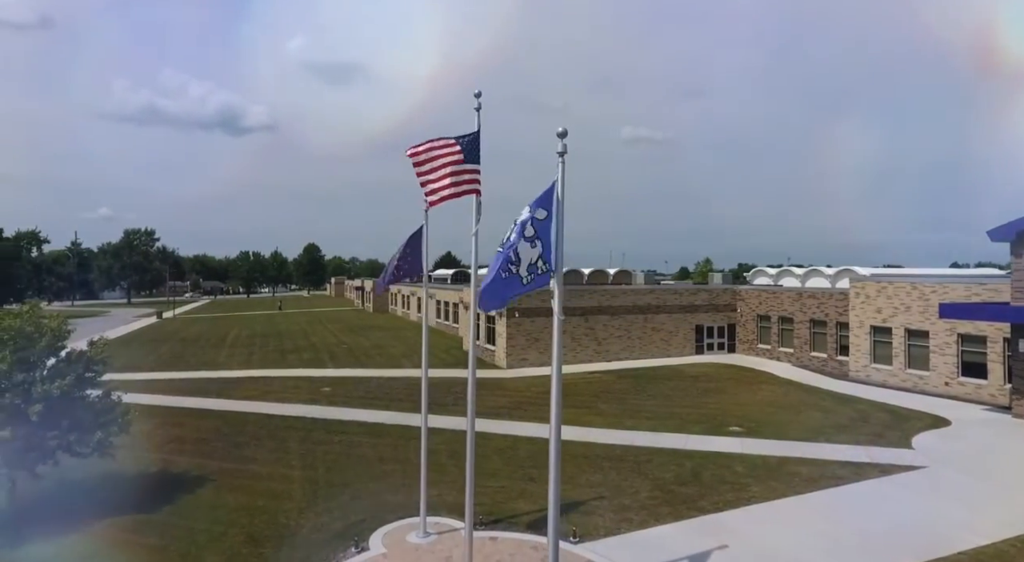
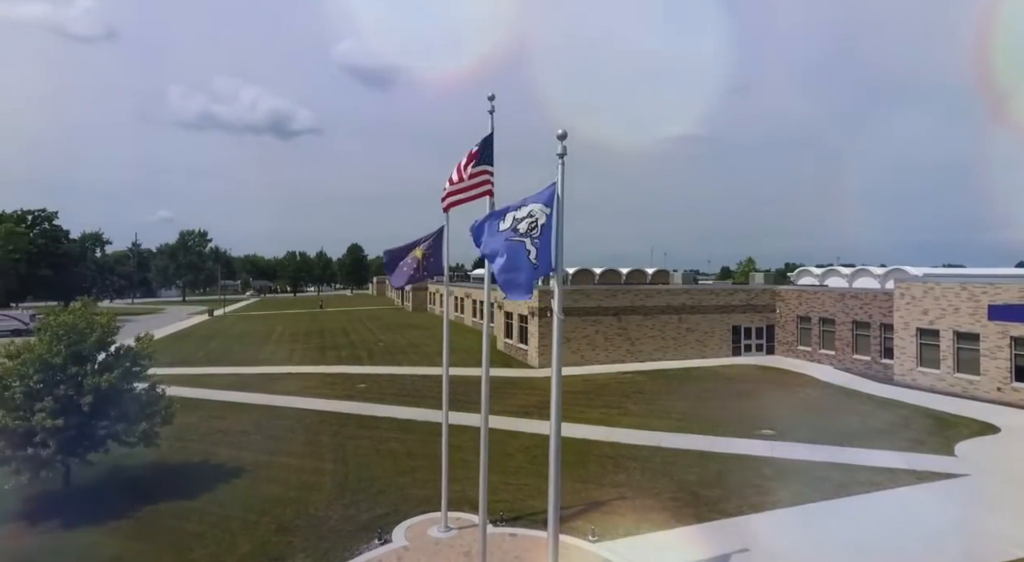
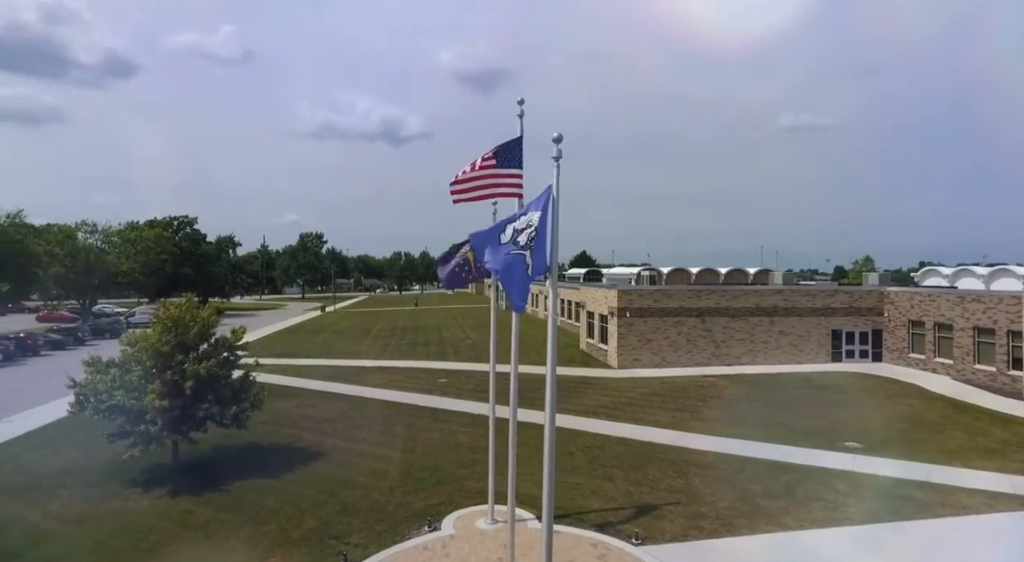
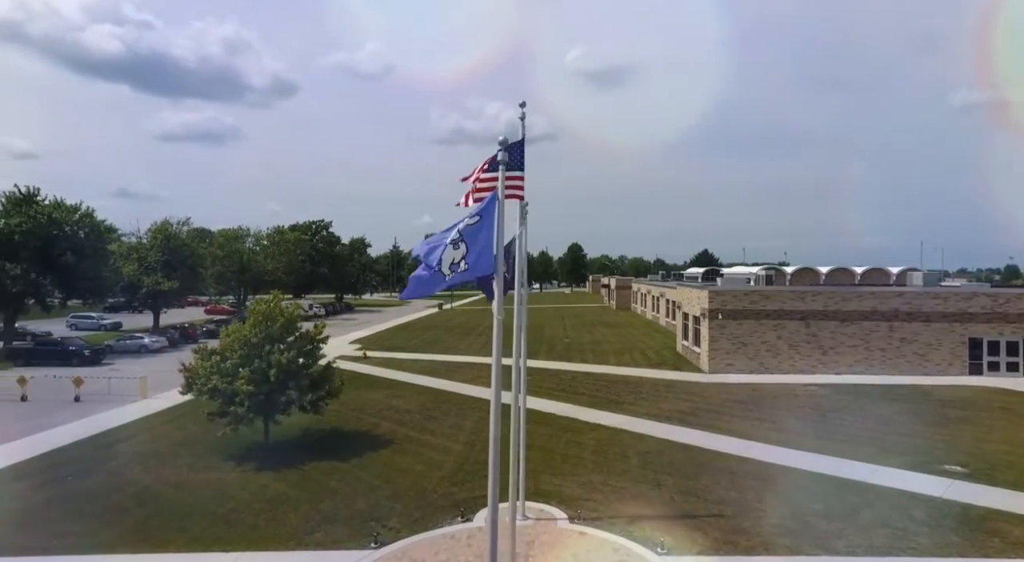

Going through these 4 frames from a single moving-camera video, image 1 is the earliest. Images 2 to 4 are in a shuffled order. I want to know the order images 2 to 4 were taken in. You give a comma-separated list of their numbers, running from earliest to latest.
2, 3, 4
